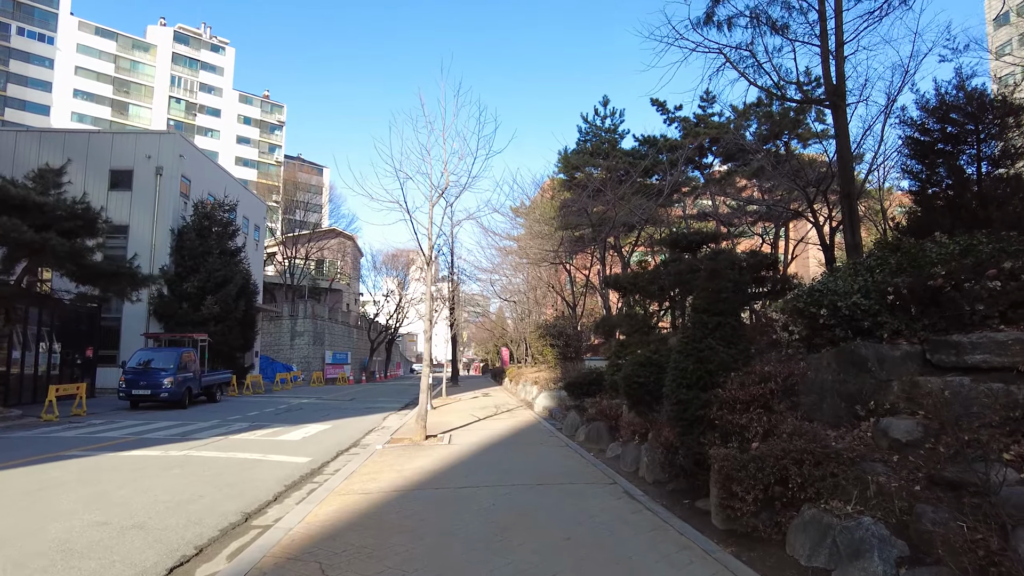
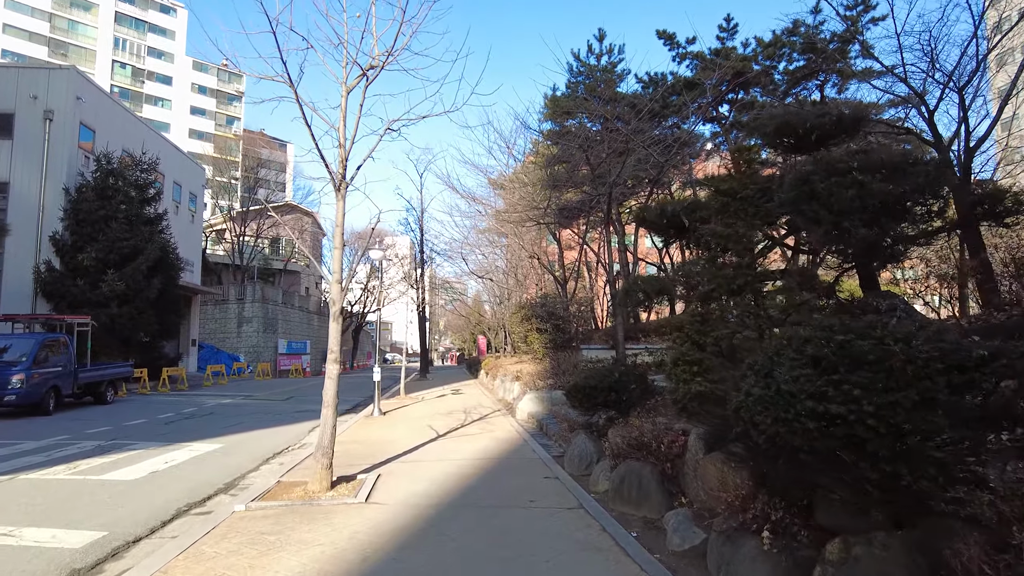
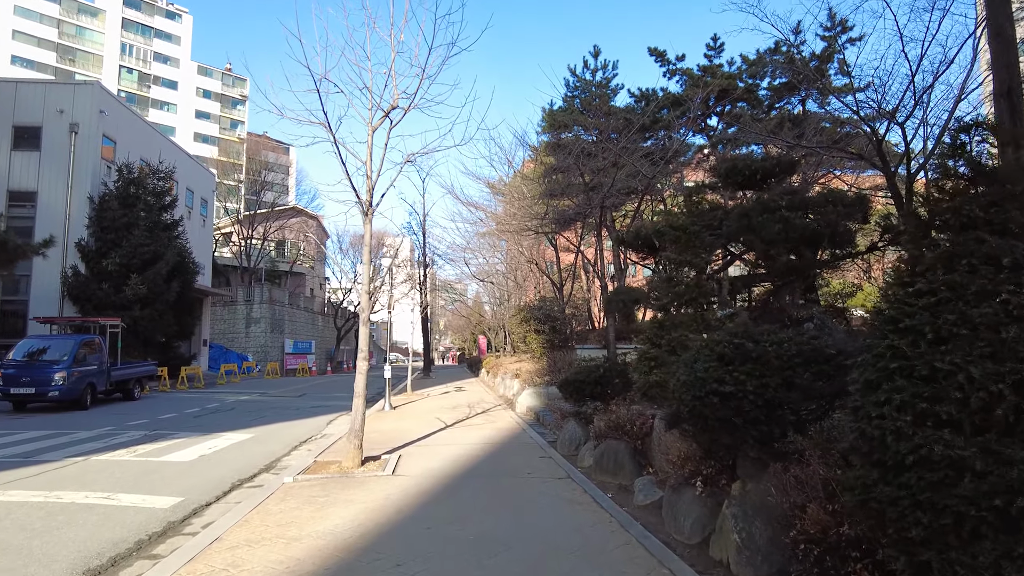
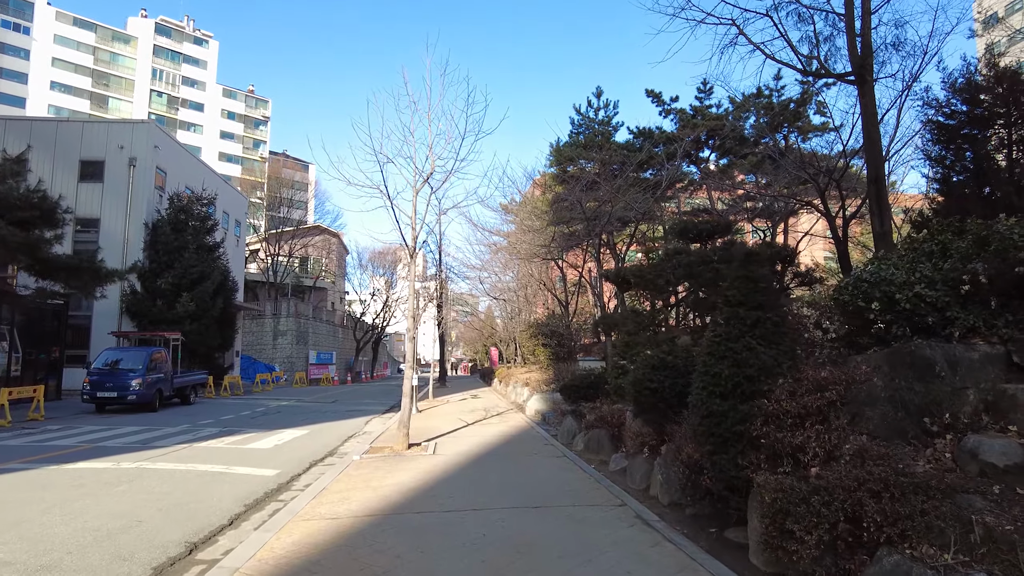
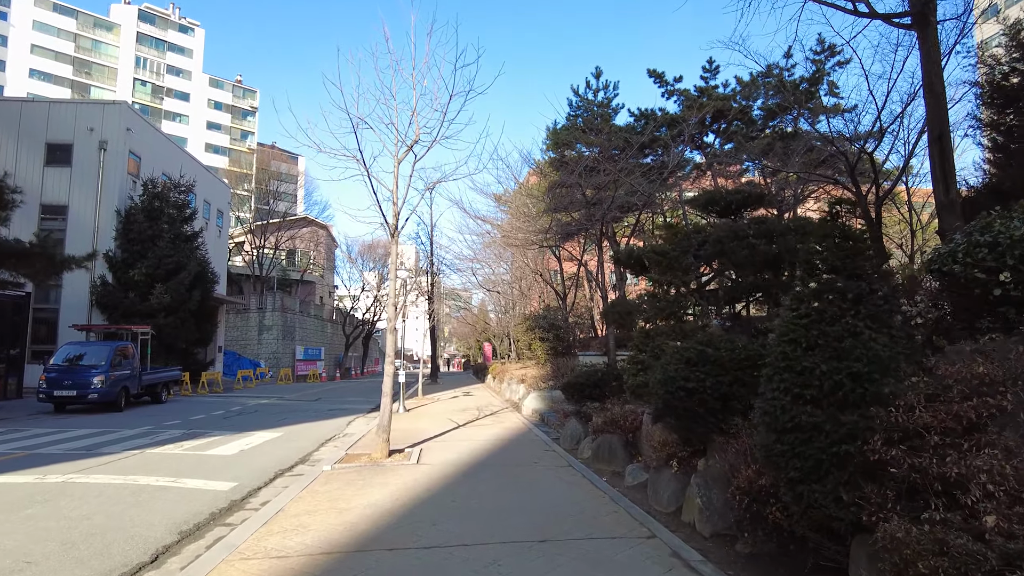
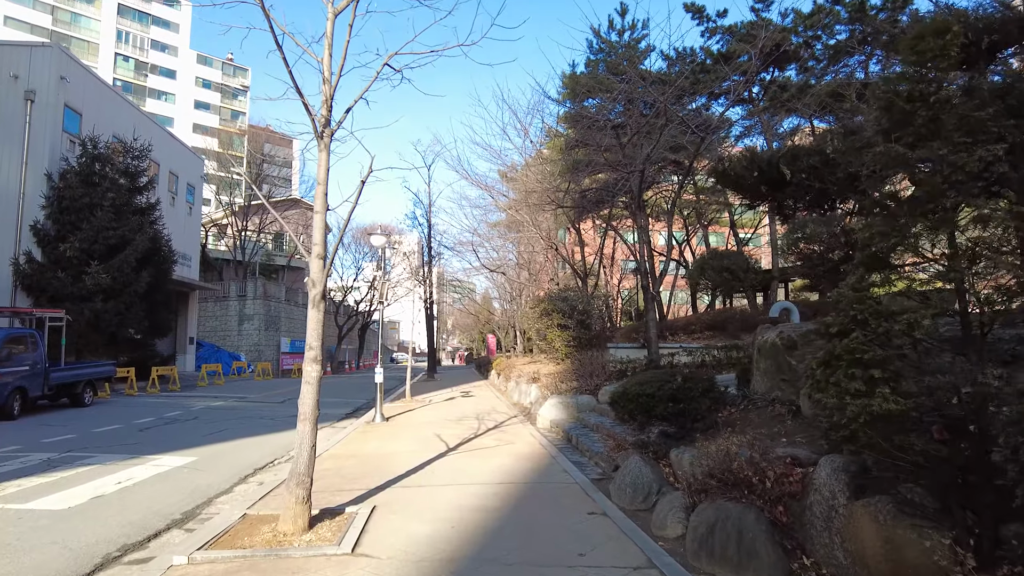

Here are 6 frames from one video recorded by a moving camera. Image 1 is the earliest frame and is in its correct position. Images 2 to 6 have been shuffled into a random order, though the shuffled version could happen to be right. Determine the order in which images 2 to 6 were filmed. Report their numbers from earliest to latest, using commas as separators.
4, 5, 3, 2, 6
